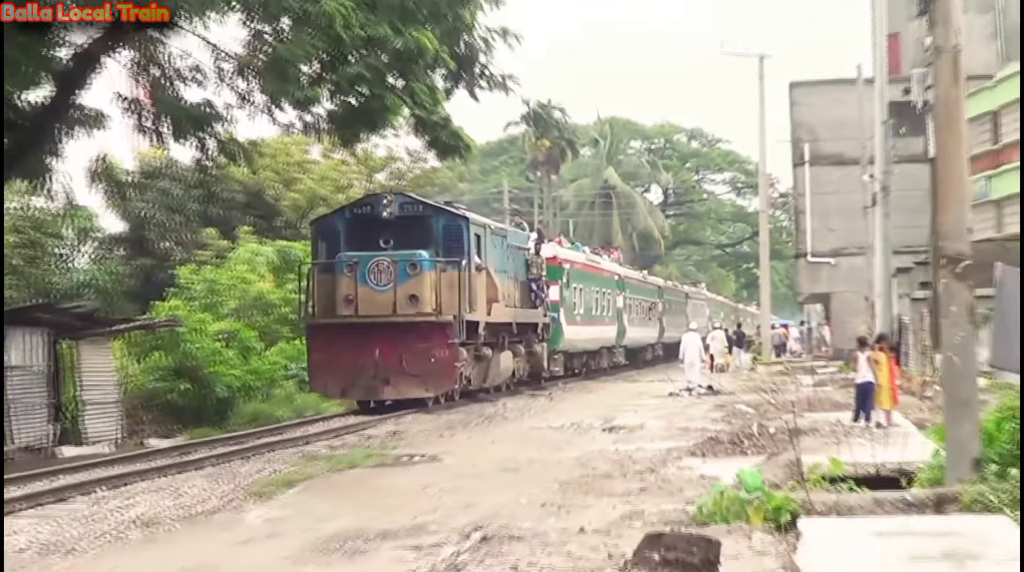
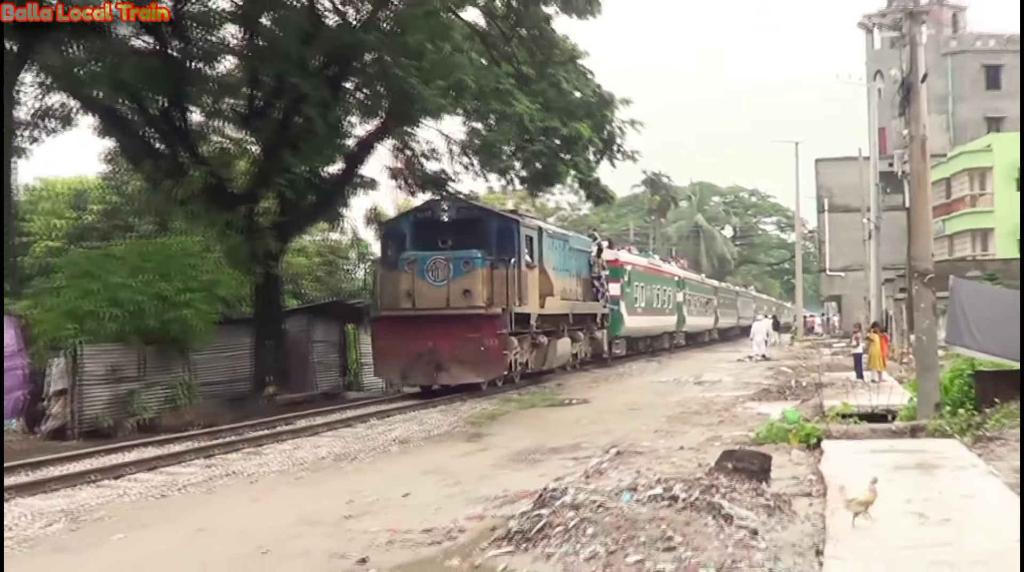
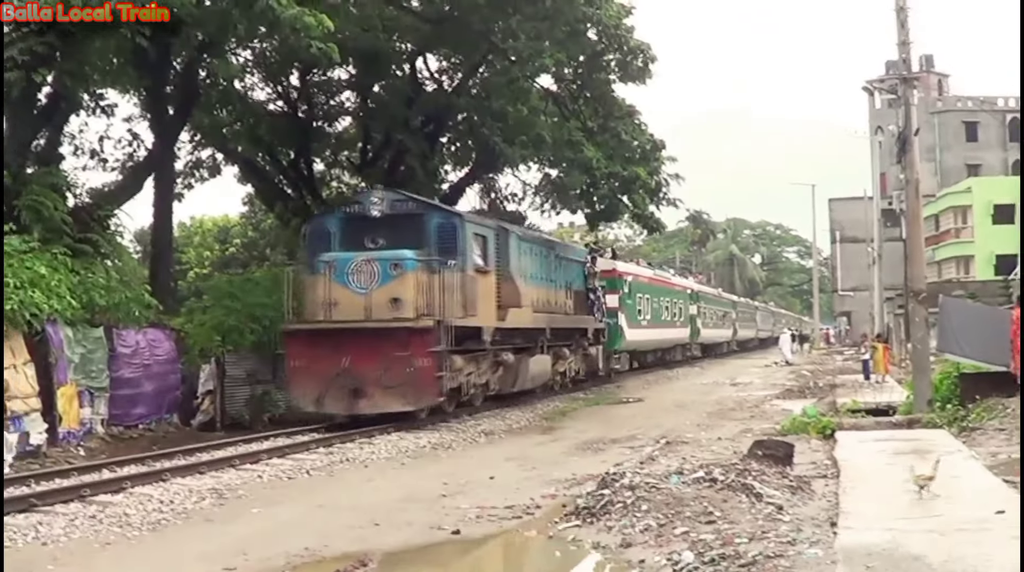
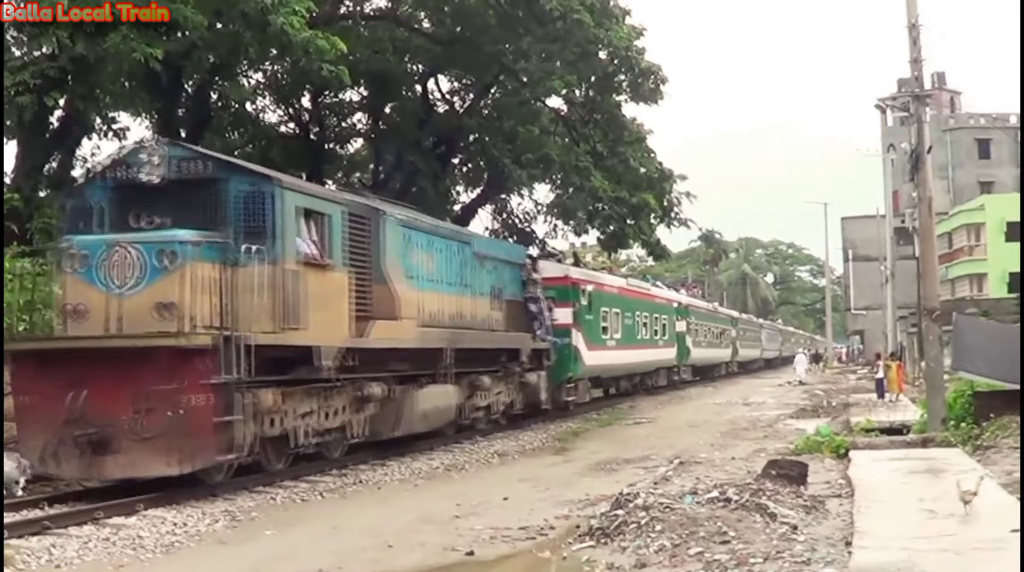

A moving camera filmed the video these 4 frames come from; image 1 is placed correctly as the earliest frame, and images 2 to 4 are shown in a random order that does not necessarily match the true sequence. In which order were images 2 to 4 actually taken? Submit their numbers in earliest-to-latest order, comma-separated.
2, 3, 4
